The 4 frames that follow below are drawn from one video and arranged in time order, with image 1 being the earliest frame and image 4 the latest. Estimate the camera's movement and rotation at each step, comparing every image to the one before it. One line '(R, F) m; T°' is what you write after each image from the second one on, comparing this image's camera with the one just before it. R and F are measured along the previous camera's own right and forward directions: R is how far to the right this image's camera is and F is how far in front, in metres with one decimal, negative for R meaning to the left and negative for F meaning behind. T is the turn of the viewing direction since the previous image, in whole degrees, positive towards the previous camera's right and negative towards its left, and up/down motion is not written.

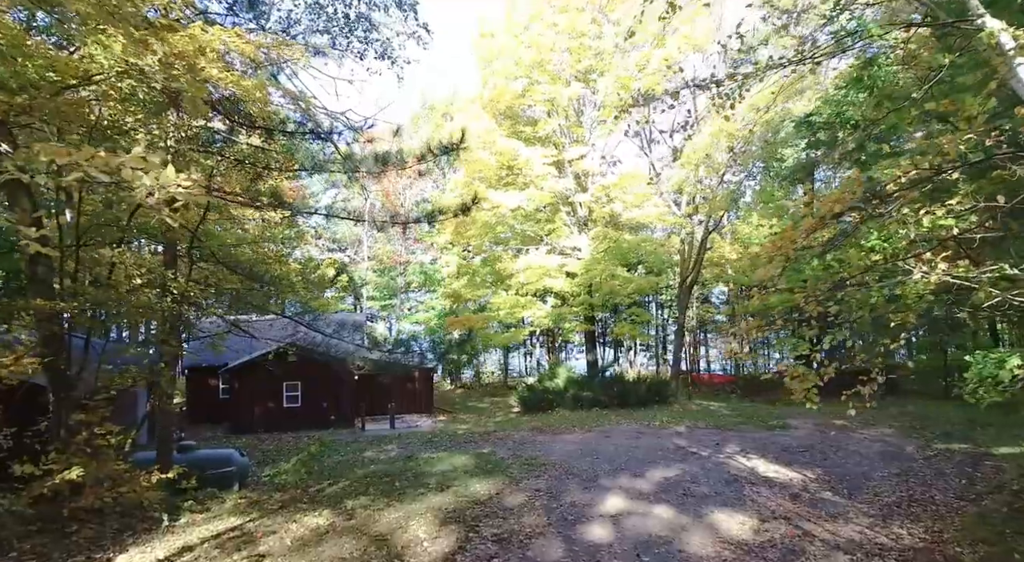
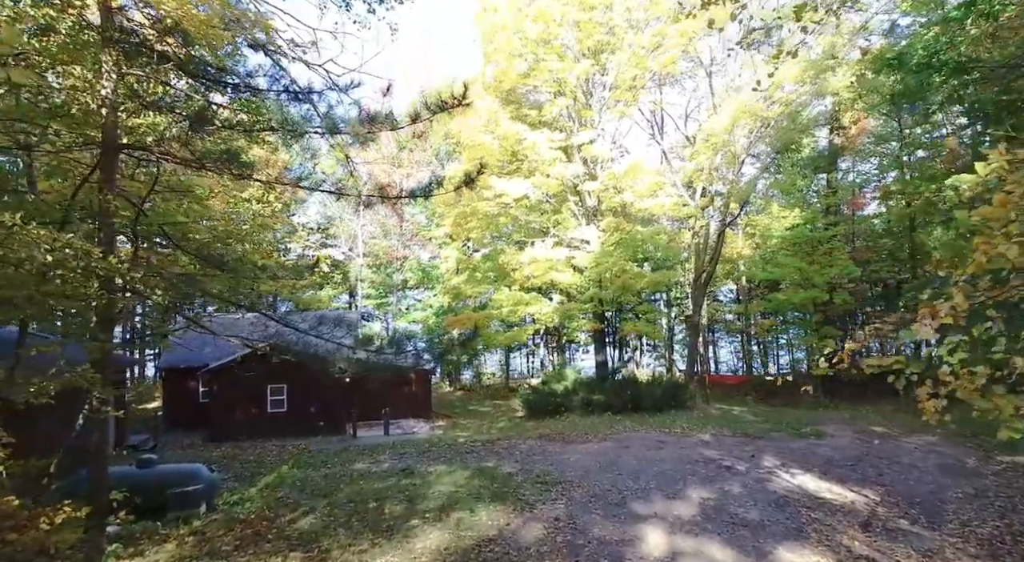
(-0.1, +1.0) m; 0°
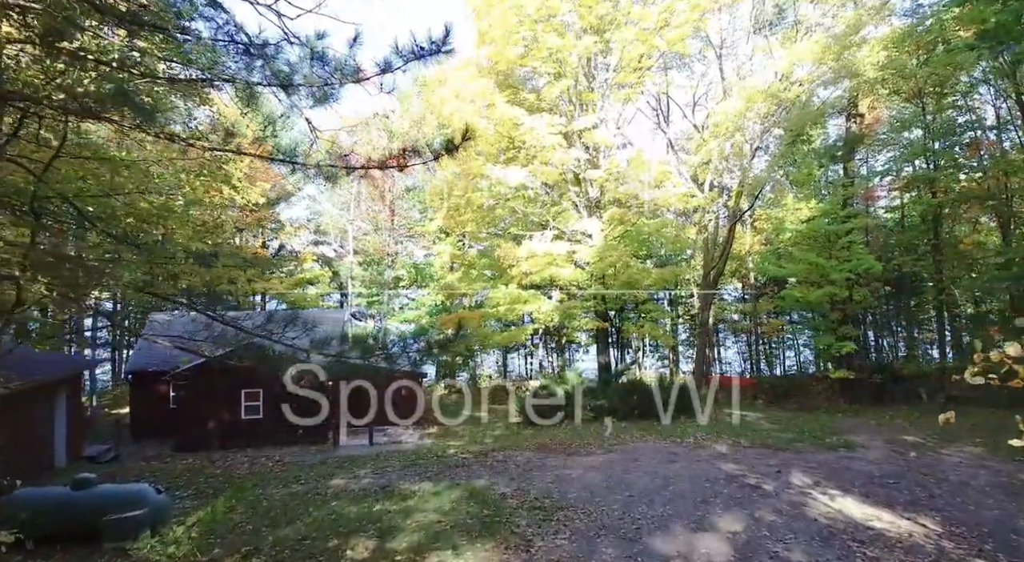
(0.0, +0.9) m; 0°
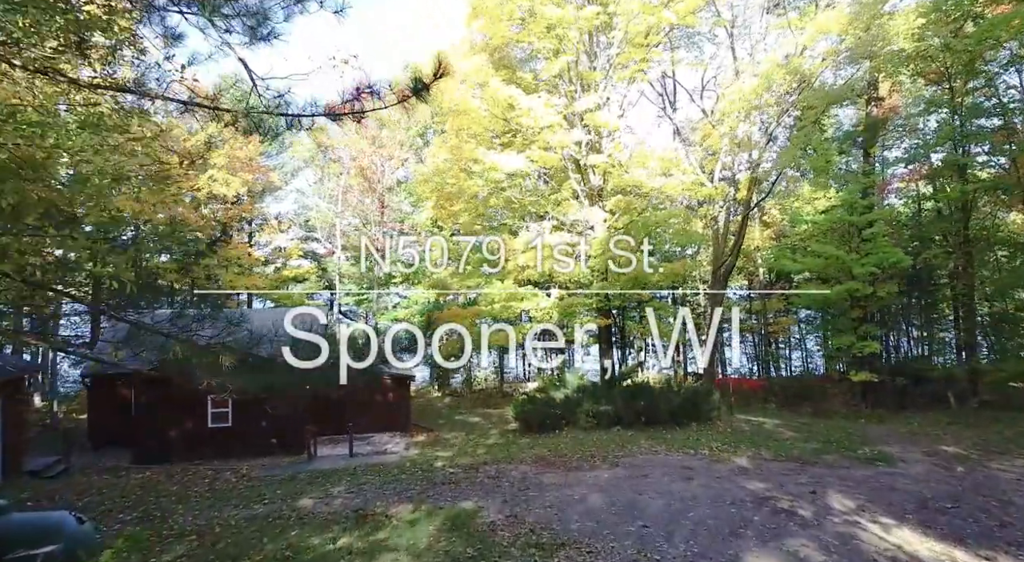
(+0.1, +0.9) m; 0°
